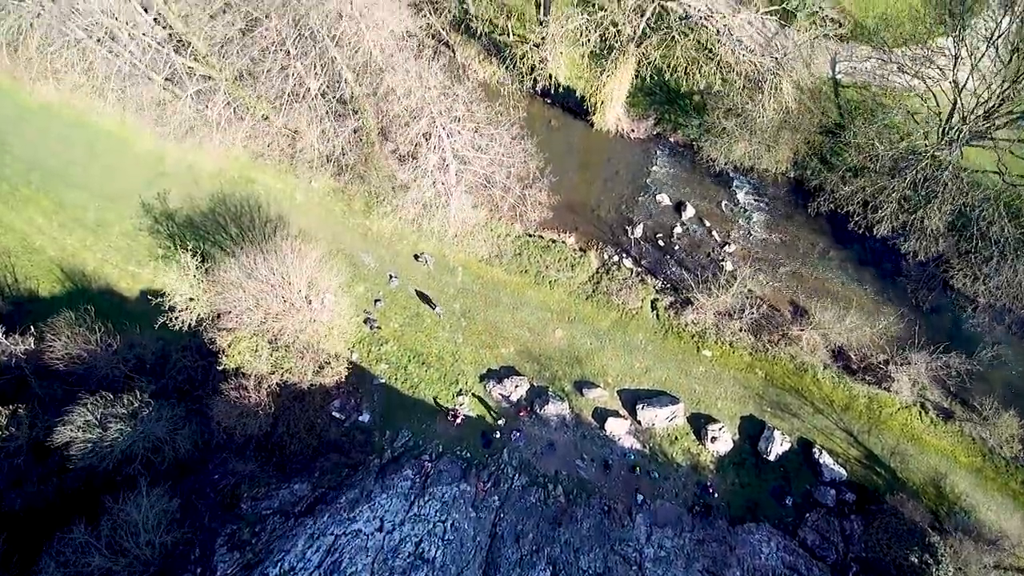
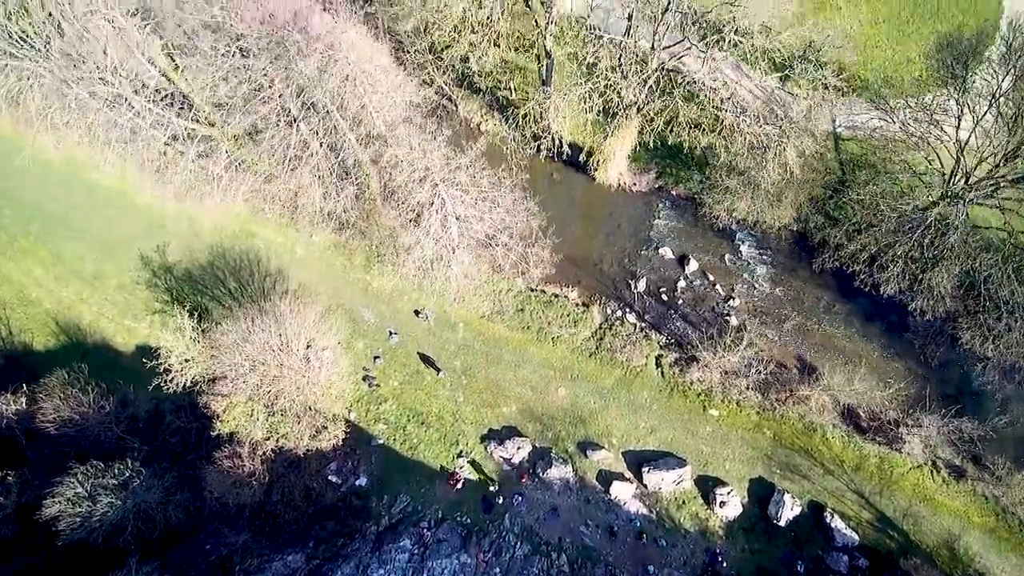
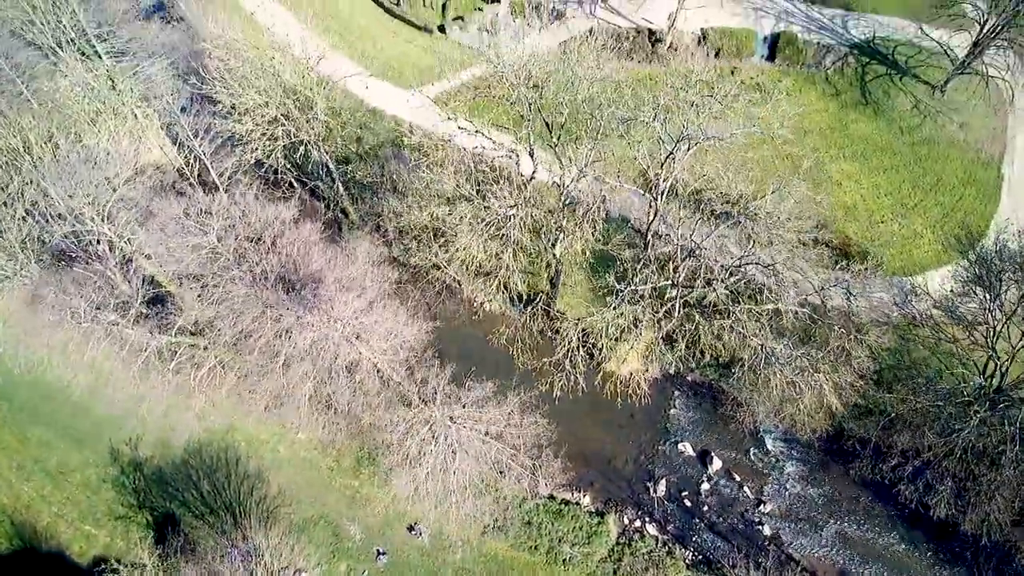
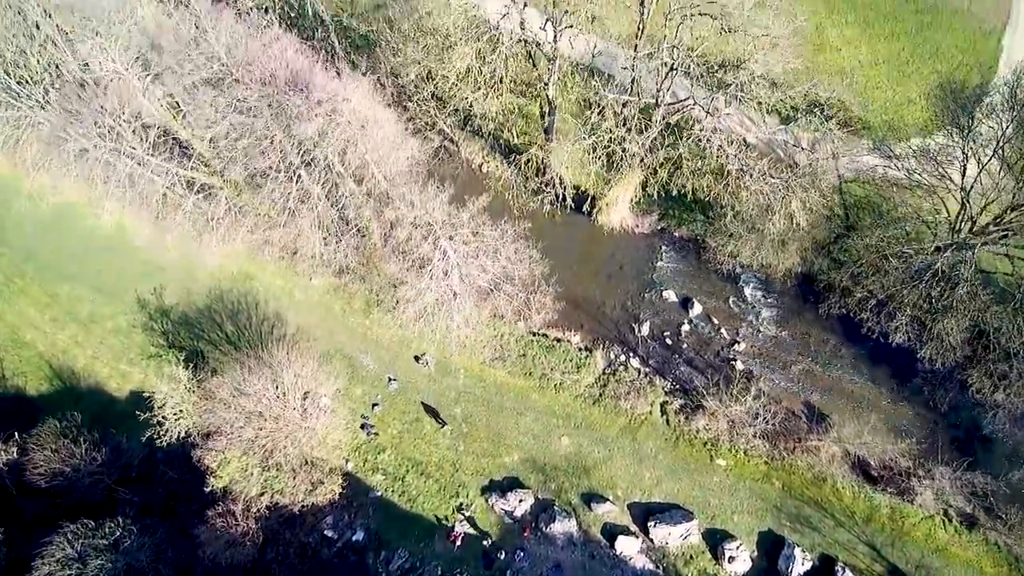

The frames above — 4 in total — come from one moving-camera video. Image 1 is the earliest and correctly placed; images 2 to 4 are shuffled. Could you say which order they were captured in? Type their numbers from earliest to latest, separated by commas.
2, 4, 3
